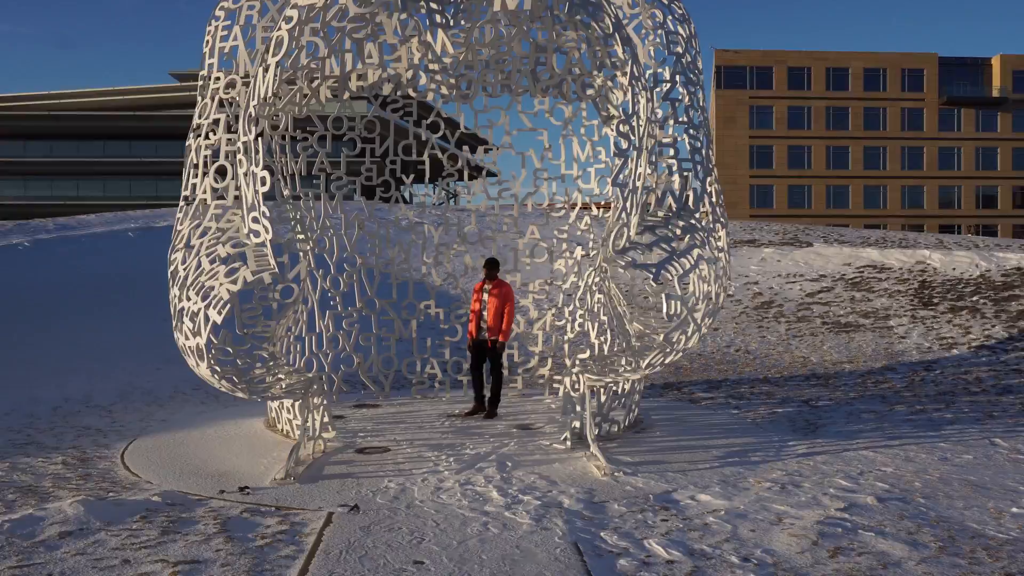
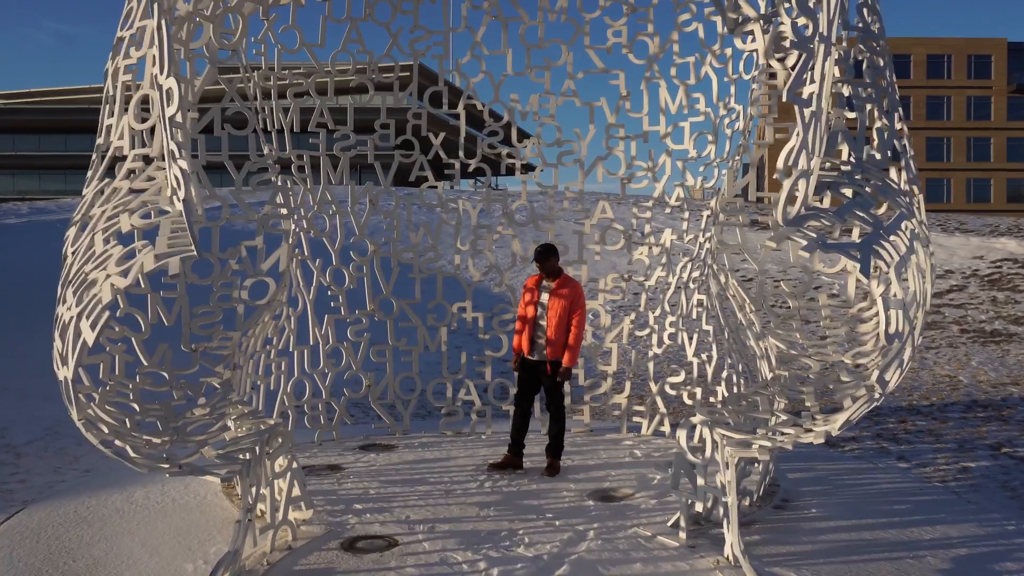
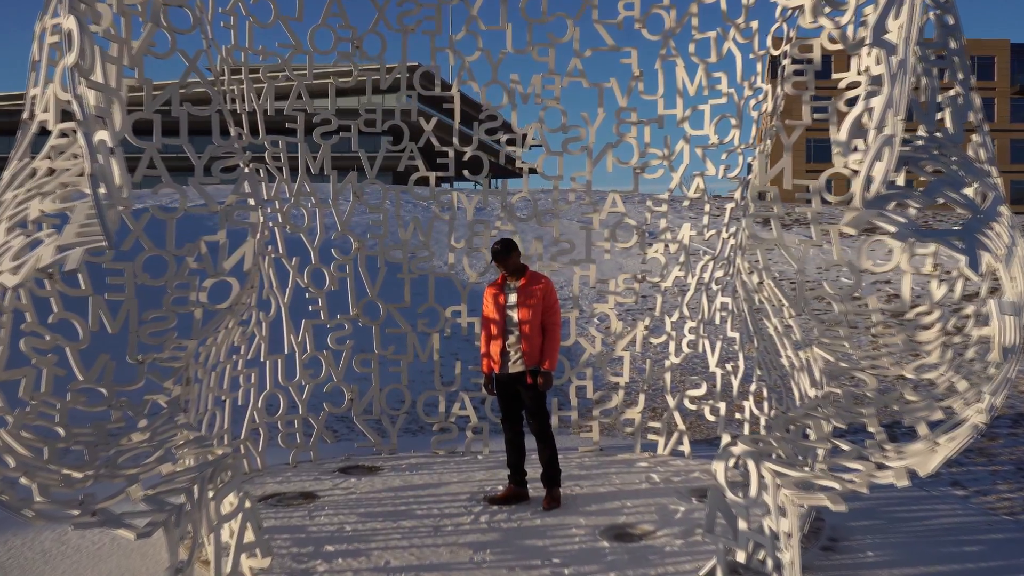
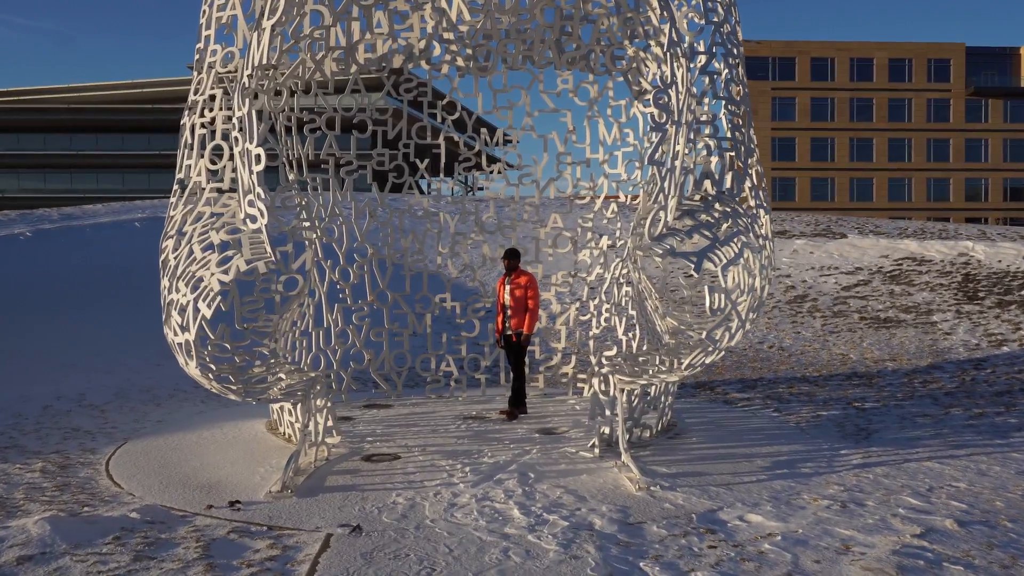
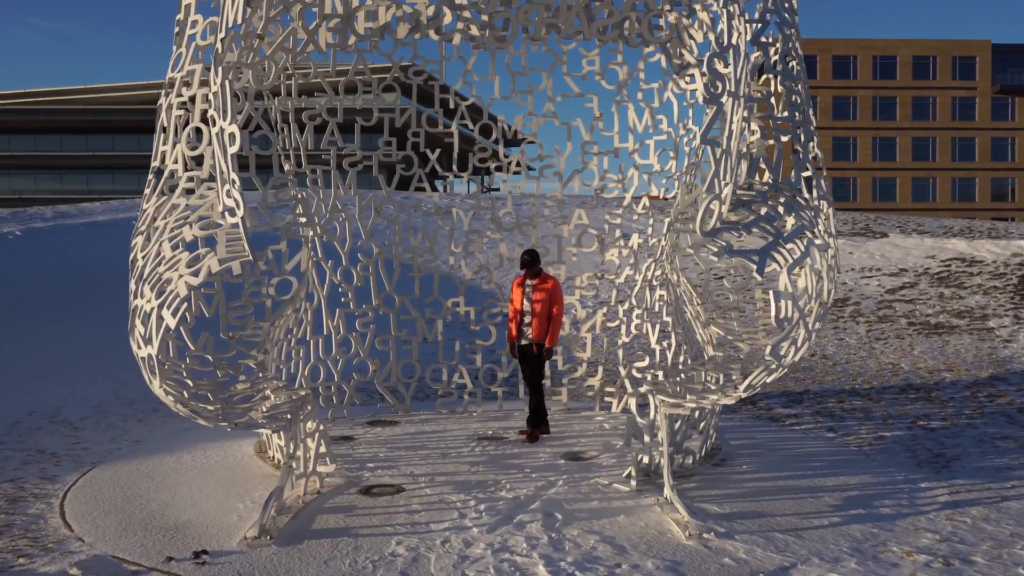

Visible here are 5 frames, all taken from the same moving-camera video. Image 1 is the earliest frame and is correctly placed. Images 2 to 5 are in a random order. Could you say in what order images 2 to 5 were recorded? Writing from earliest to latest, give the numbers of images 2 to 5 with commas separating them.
4, 5, 2, 3
